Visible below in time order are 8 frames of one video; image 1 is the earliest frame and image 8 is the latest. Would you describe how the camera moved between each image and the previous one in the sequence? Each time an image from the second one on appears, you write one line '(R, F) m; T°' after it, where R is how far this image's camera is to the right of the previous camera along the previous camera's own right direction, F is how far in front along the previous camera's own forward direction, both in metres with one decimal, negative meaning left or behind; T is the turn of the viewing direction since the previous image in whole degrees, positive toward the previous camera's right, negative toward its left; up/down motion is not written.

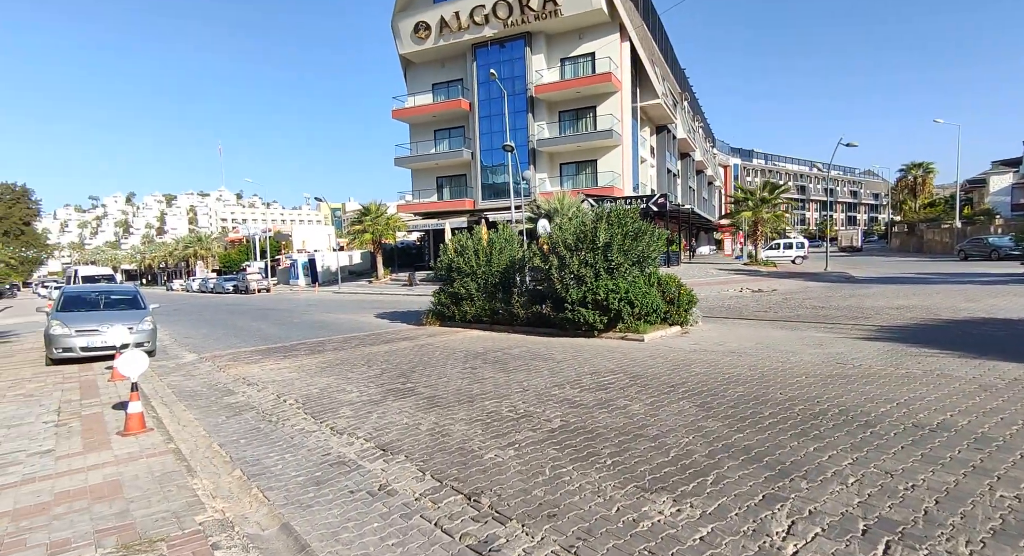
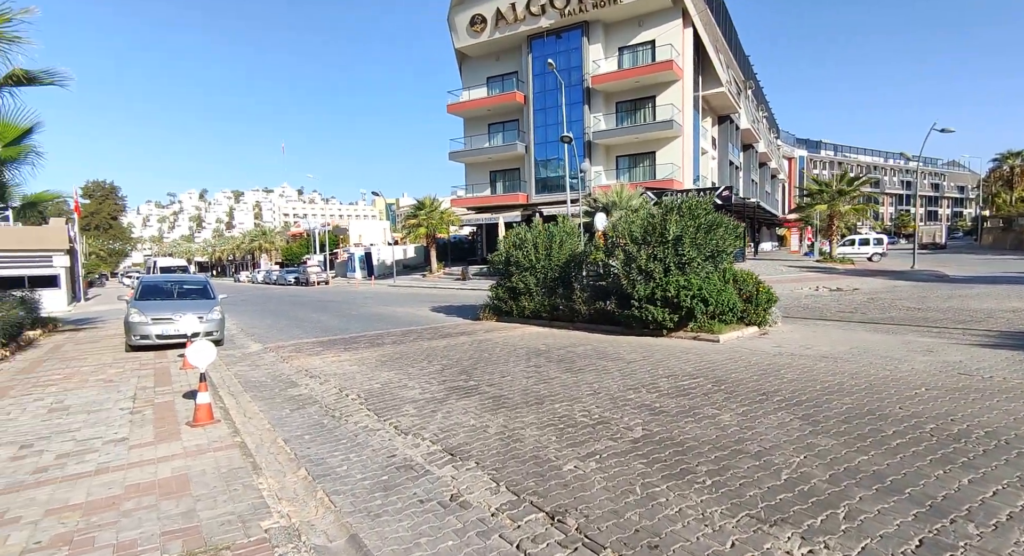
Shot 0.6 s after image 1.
(-0.2, +0.3) m; -5°
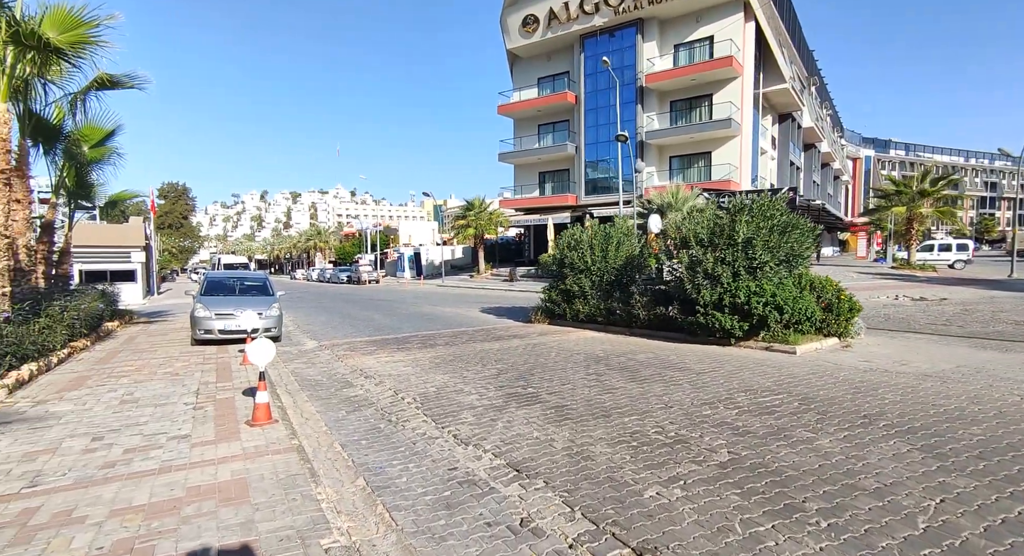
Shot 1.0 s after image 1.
(-0.2, +0.3) m; -5°
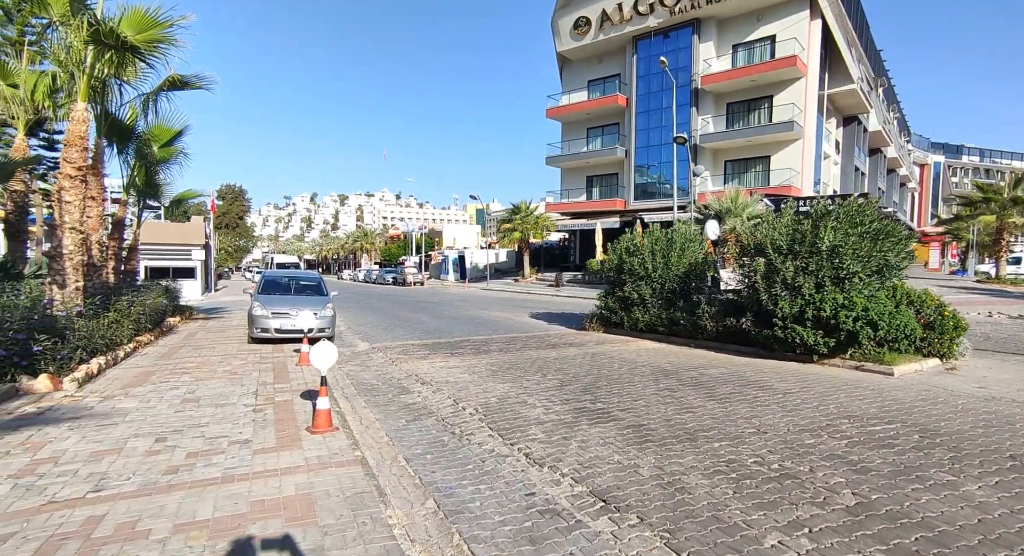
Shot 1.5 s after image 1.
(-0.3, +0.3) m; -4°
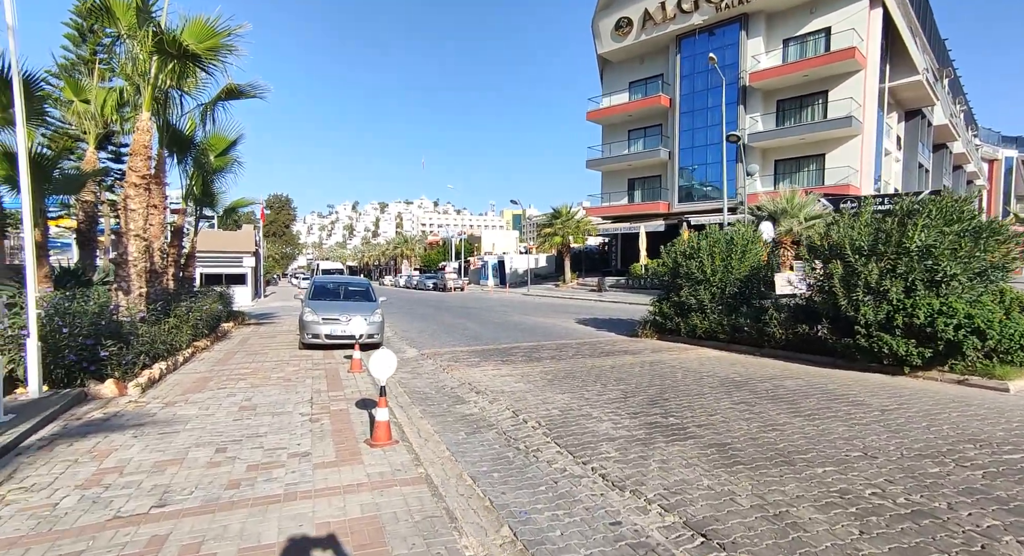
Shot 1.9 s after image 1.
(-0.3, +0.3) m; -4°
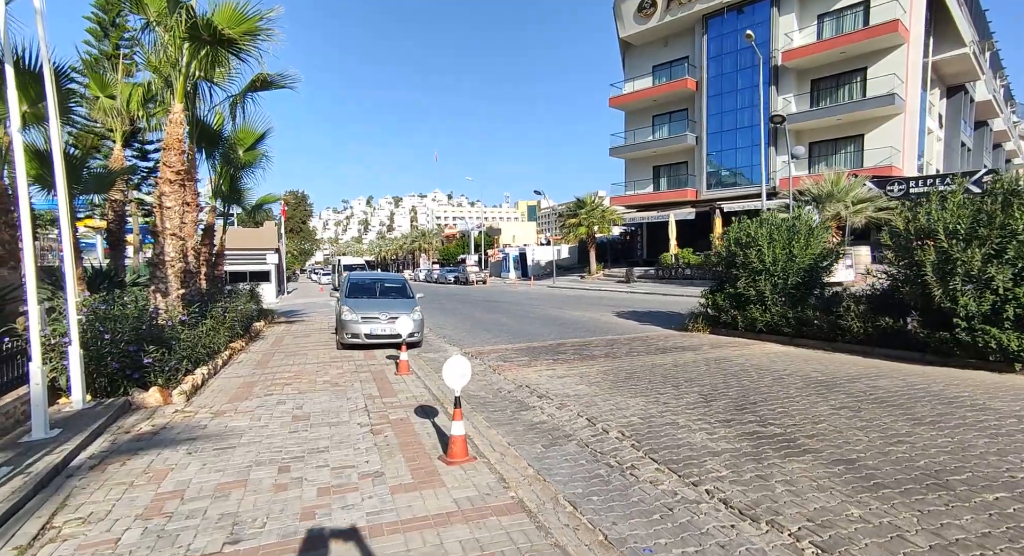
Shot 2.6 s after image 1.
(-0.6, +0.5) m; -2°
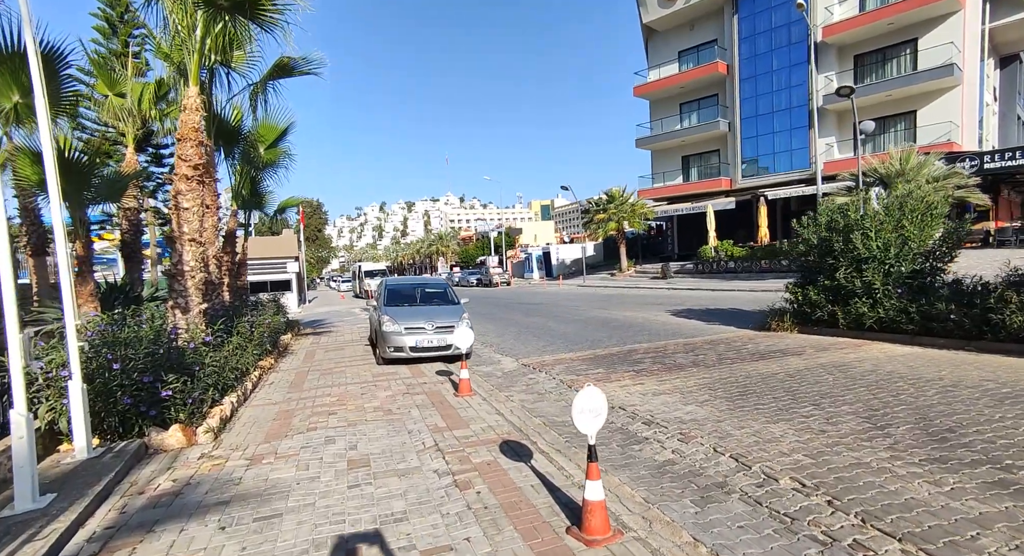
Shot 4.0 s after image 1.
(-0.8, +1.4) m; -2°
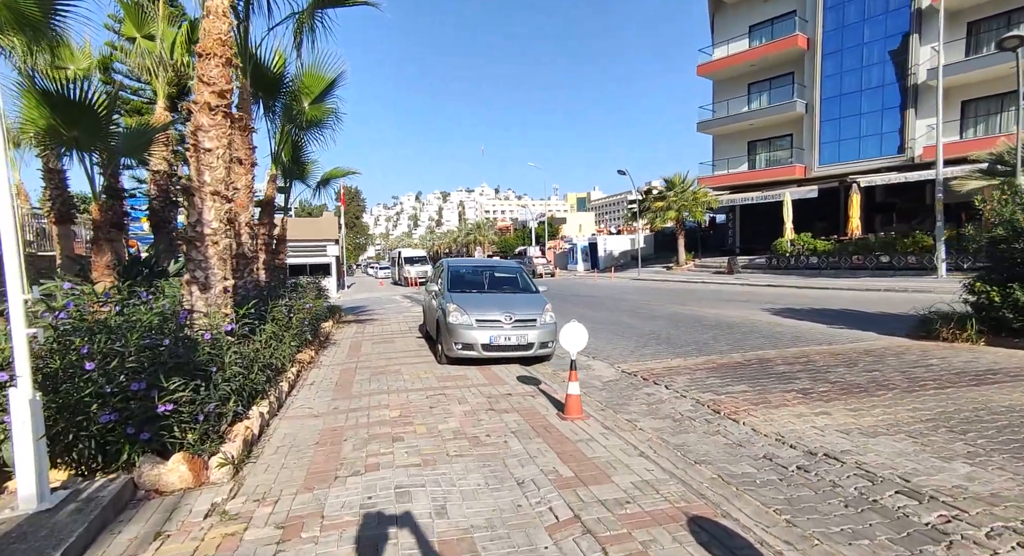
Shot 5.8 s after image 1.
(-1.0, +2.1) m; -3°
